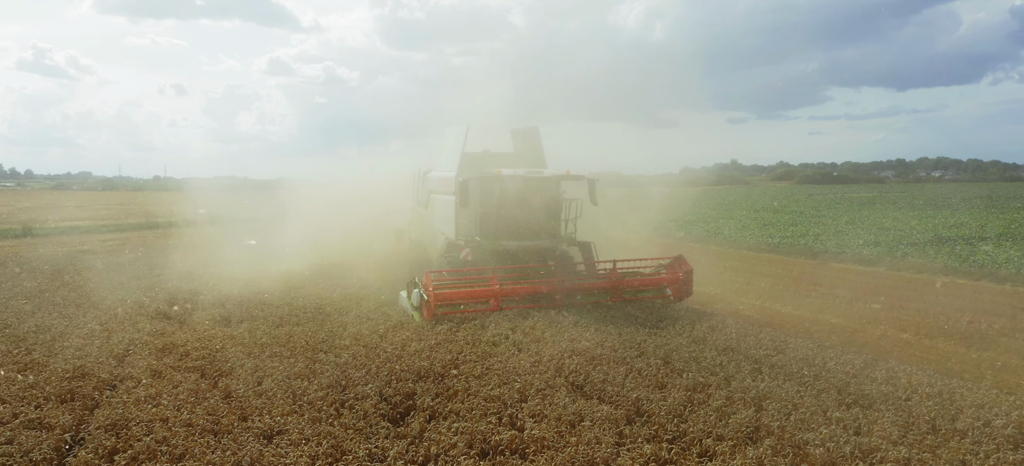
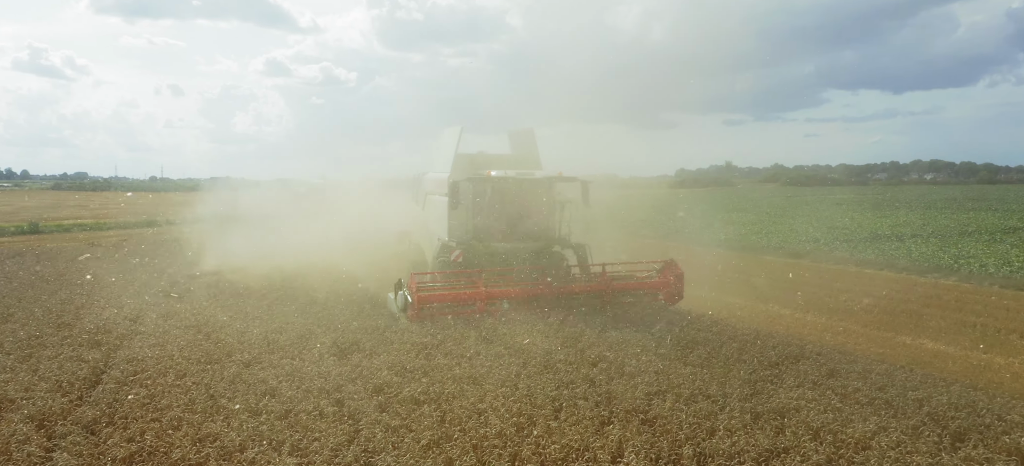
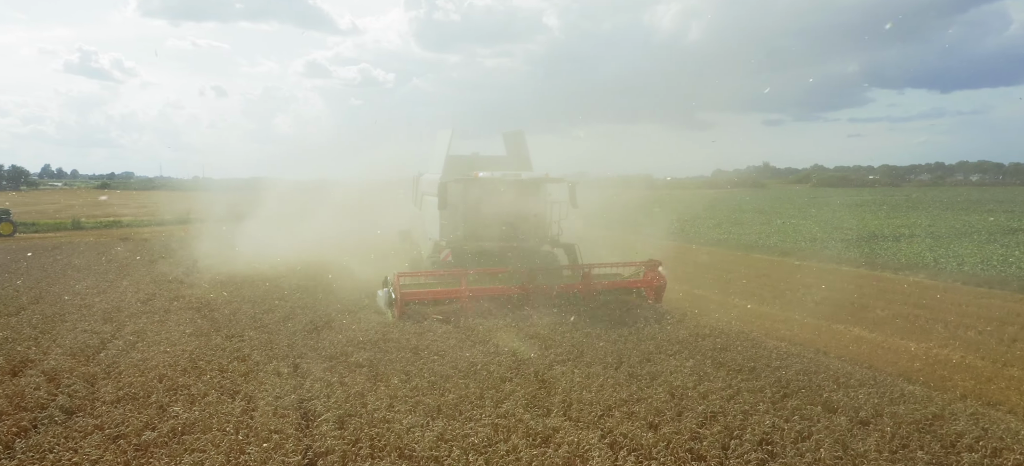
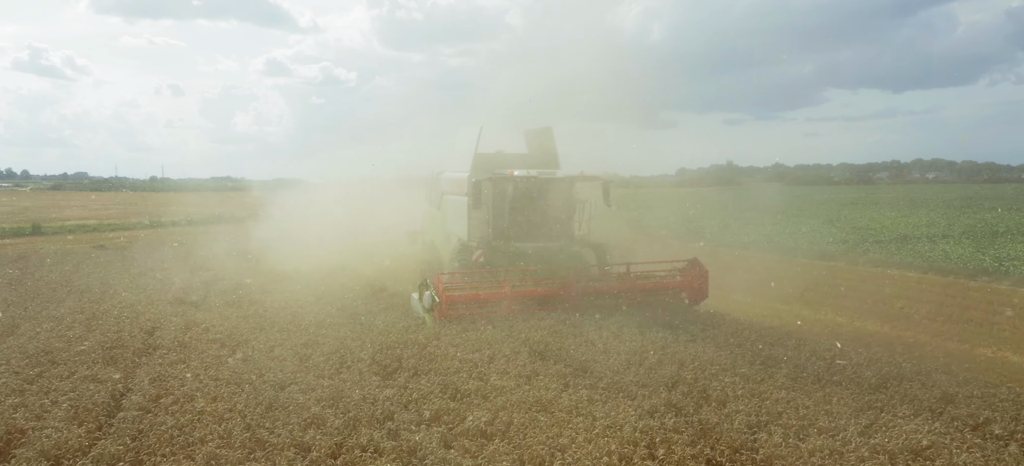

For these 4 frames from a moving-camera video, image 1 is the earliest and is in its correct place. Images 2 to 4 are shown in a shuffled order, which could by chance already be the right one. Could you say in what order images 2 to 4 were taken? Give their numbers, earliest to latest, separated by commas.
4, 2, 3
